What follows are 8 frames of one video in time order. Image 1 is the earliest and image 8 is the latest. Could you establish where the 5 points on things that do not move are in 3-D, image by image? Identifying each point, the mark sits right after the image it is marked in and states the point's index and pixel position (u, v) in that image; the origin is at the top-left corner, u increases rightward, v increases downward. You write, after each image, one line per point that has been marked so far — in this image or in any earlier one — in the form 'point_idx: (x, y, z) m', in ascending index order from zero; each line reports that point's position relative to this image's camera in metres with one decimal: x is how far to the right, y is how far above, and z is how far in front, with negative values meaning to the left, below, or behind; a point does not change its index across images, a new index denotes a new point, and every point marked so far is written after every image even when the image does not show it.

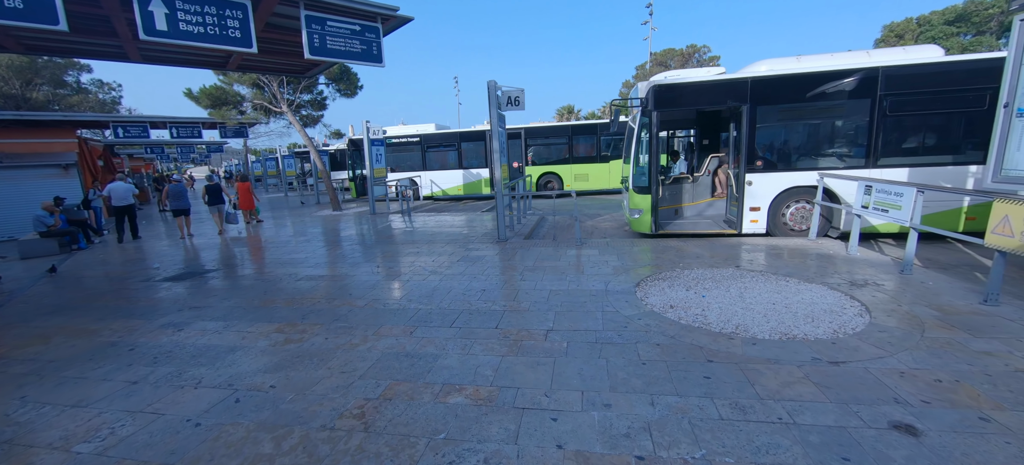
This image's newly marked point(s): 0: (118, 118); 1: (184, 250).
0: (-14.5, +4.2, +14.4) m
1: (-10.0, -0.3, +11.9) m
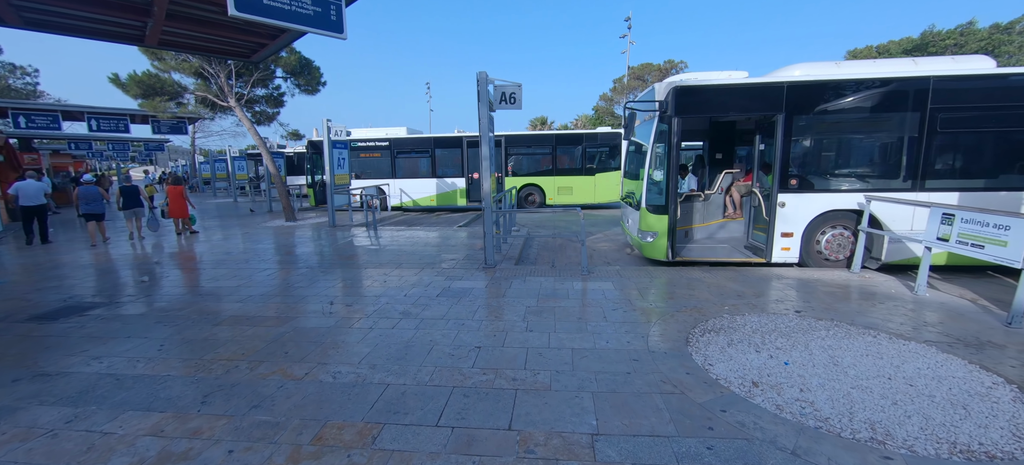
0: (-15.1, +3.9, +11.9) m
1: (-10.5, -0.7, +9.6) m
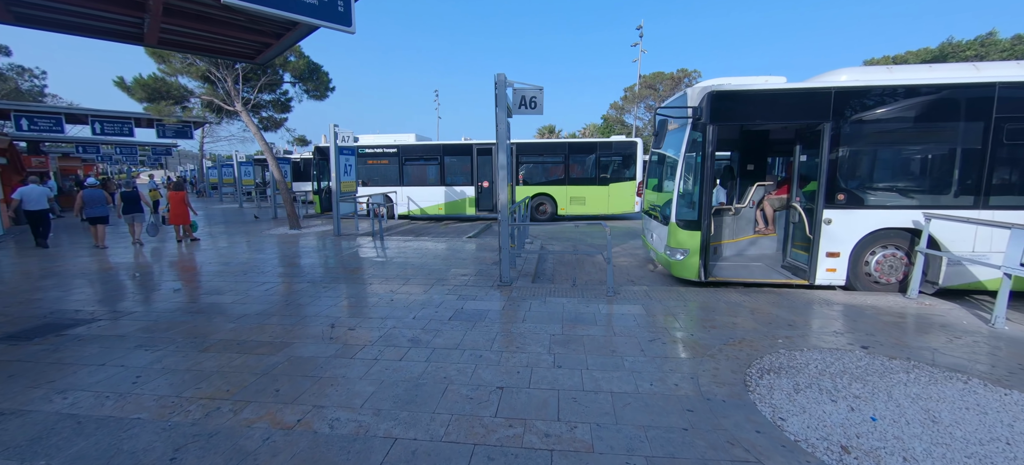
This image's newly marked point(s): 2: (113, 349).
0: (-14.7, +3.8, +11.6) m
1: (-10.2, -0.8, +9.2) m
2: (-4.2, -1.2, +4.1) m
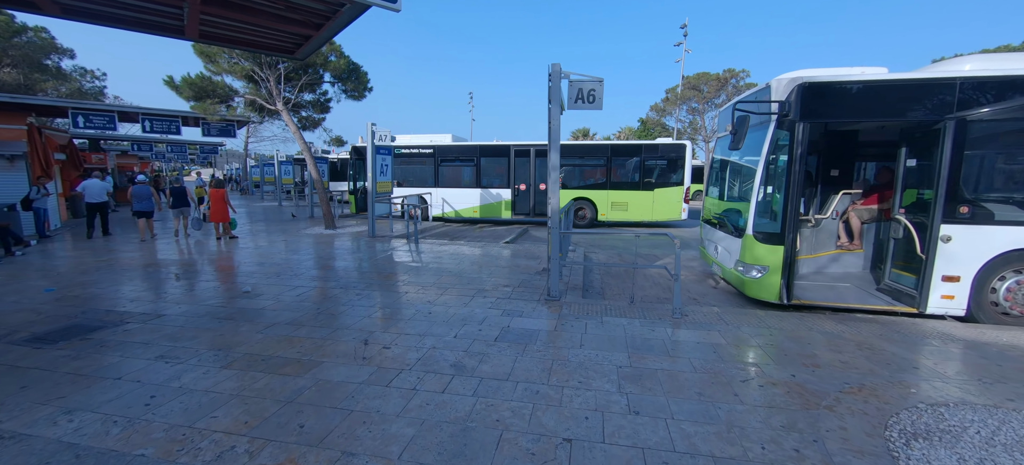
0: (-13.4, +4.0, +12.1) m
1: (-9.2, -0.7, +9.3) m
2: (-3.6, -1.2, +3.7) m
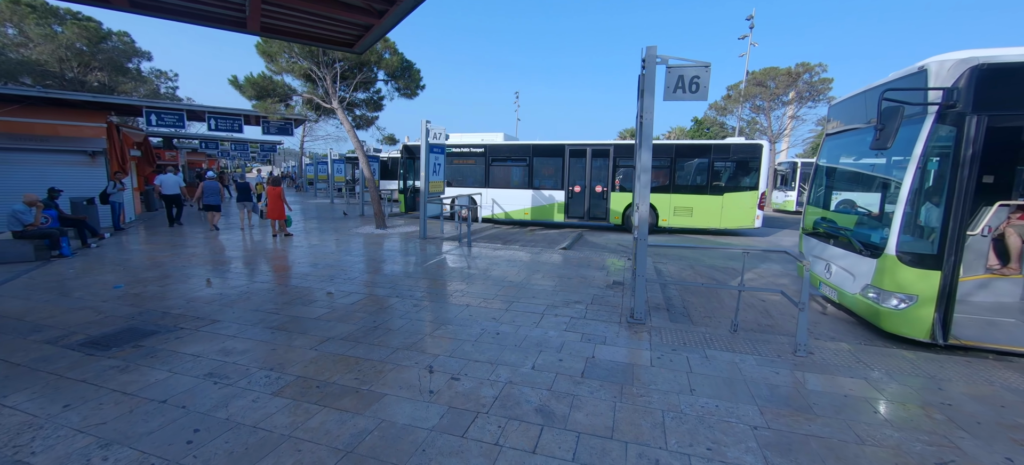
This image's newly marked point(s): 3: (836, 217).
0: (-11.6, +4.2, +12.6) m
1: (-7.8, -0.6, +9.4) m
2: (-2.9, -1.2, +3.4) m
3: (+5.0, +0.2, +6.0) m
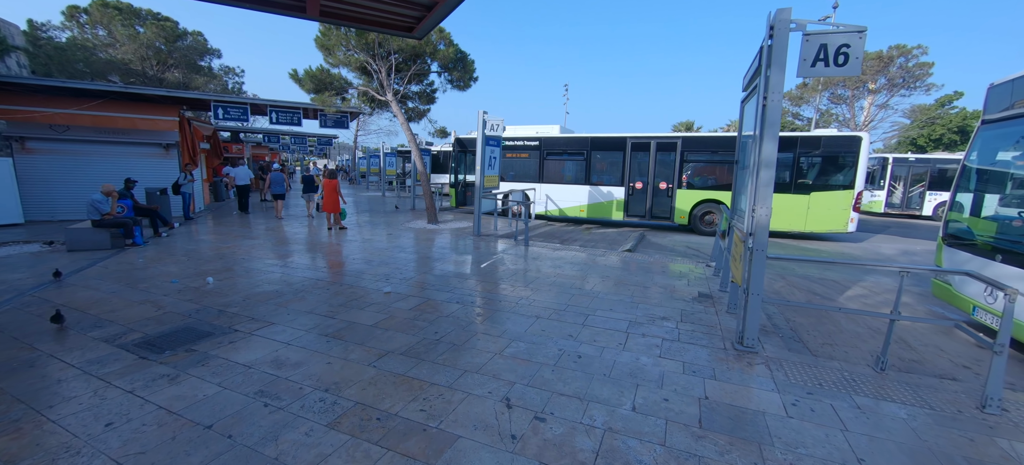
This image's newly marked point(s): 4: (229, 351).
0: (-9.7, +4.5, +13.1) m
1: (-6.5, -0.4, +9.6) m
2: (-2.2, -1.2, +3.0) m
3: (+6.0, +0.1, +4.8) m
4: (-2.6, -1.1, +3.6) m
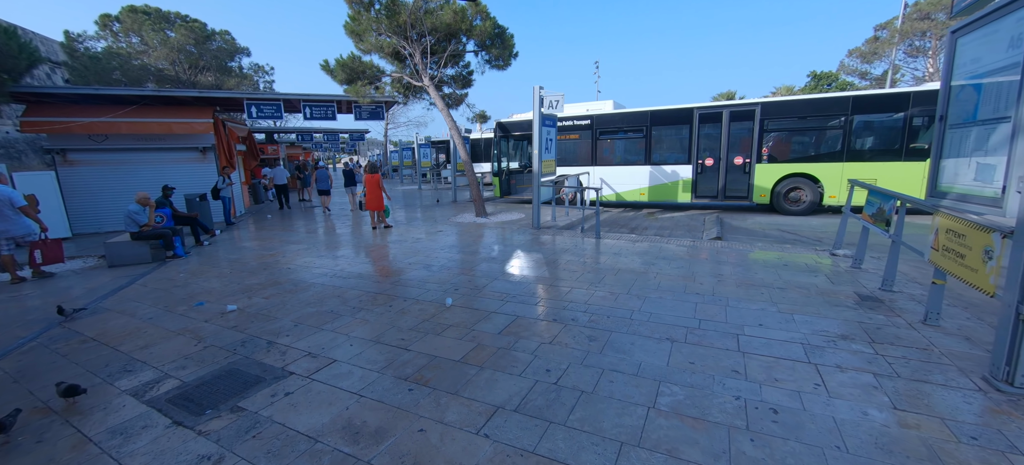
0: (-8.3, +4.4, +12.4) m
1: (-5.0, -0.5, +8.9) m
2: (-1.1, -1.4, +2.1) m
3: (+7.0, +0.4, +3.2) m
4: (-1.6, -1.2, +2.7) m
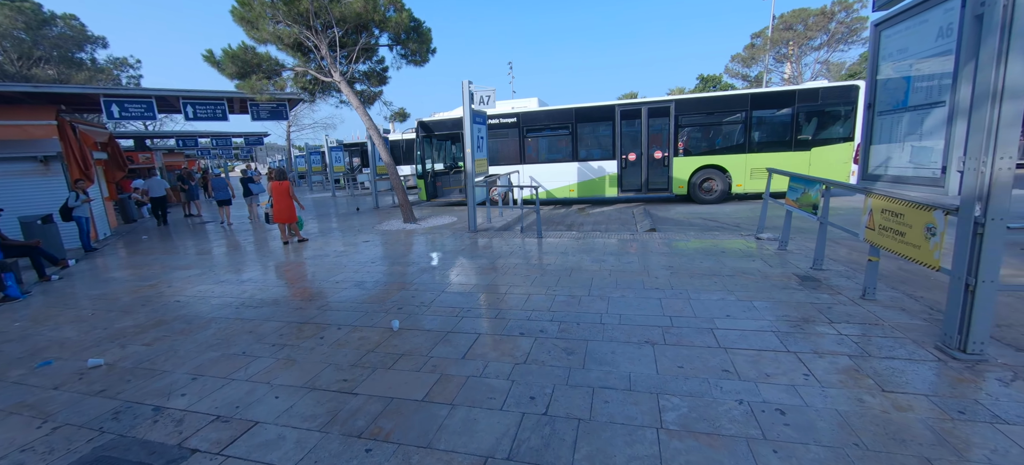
0: (-10.4, +3.7, +10.2) m
1: (-6.2, -0.9, +7.3) m
2: (-1.0, -1.5, +1.4) m
3: (+6.6, +0.8, +4.1) m
4: (-1.6, -1.4, +1.9) m
